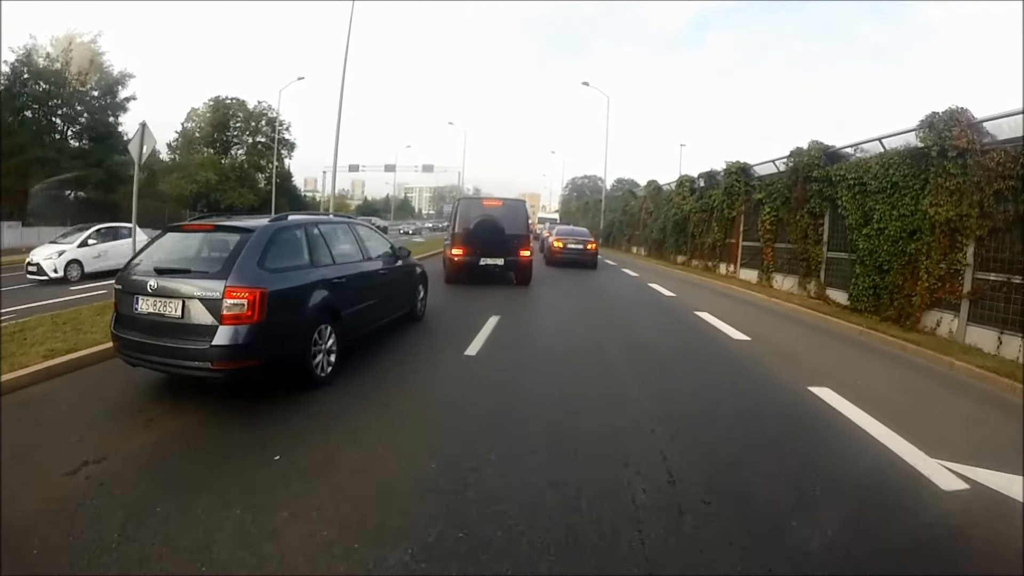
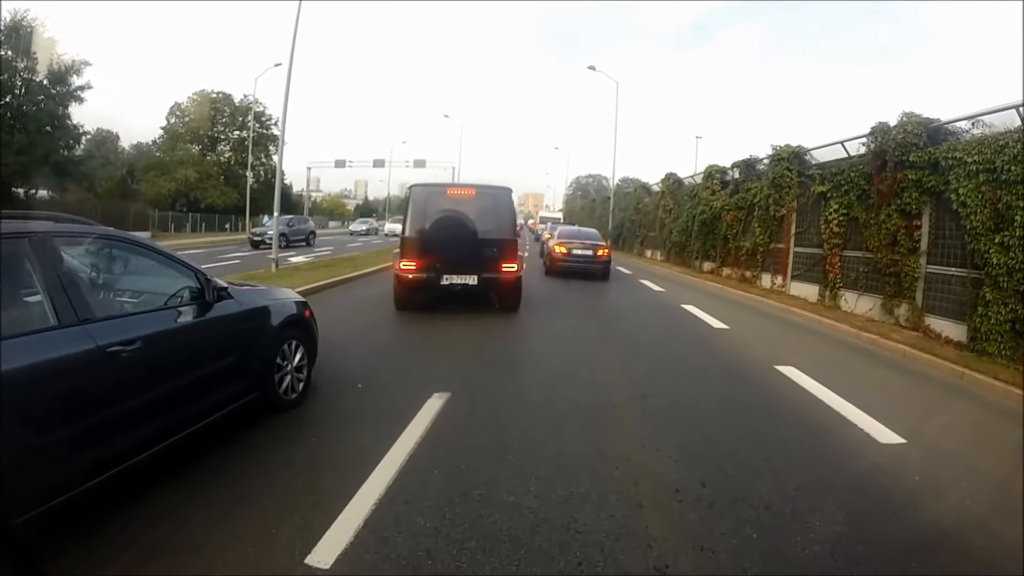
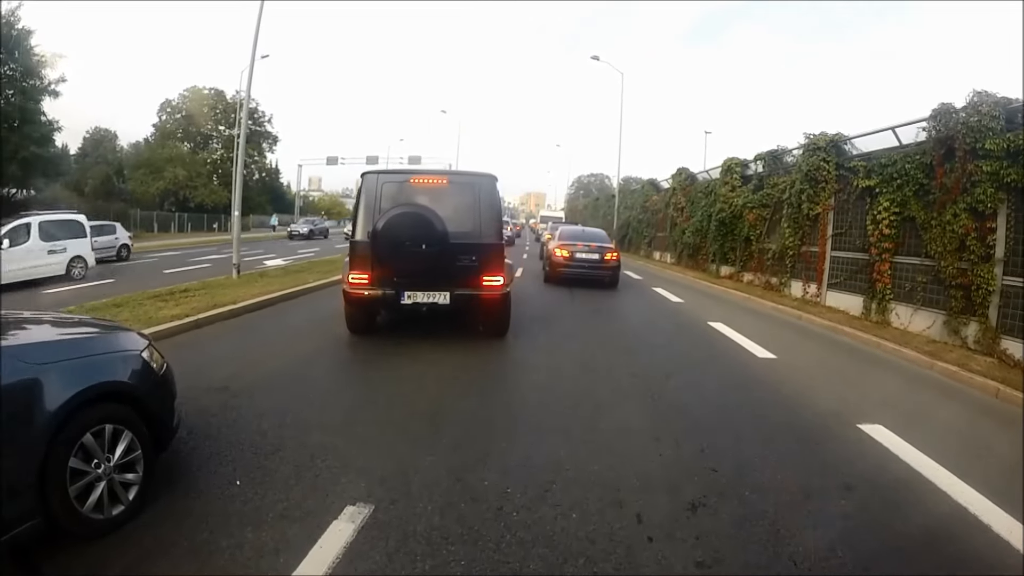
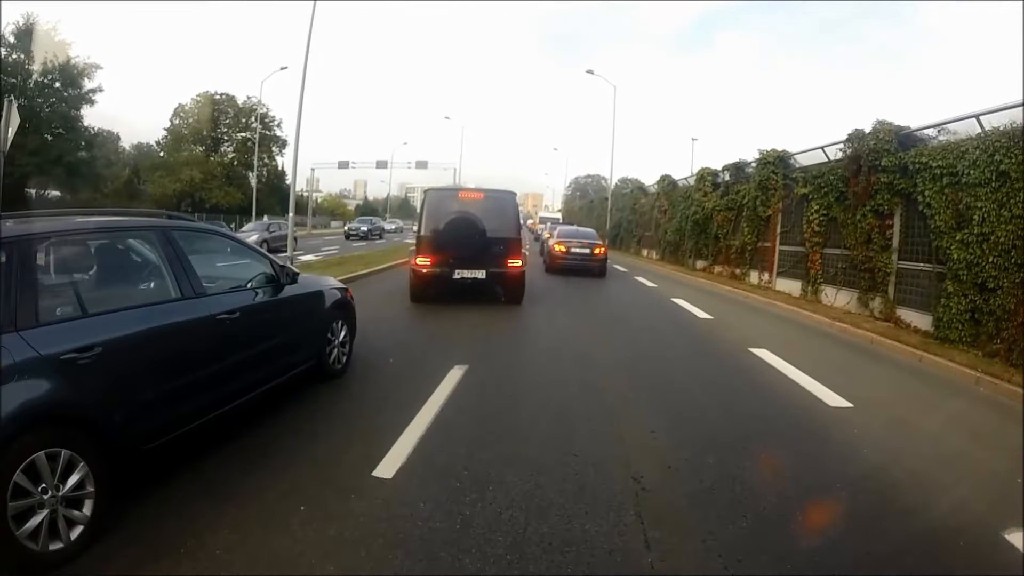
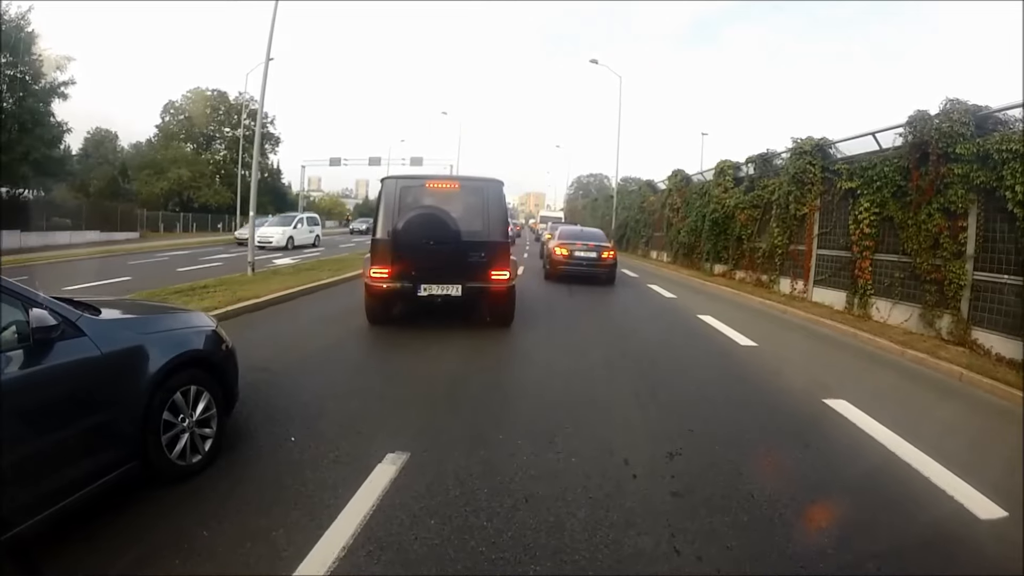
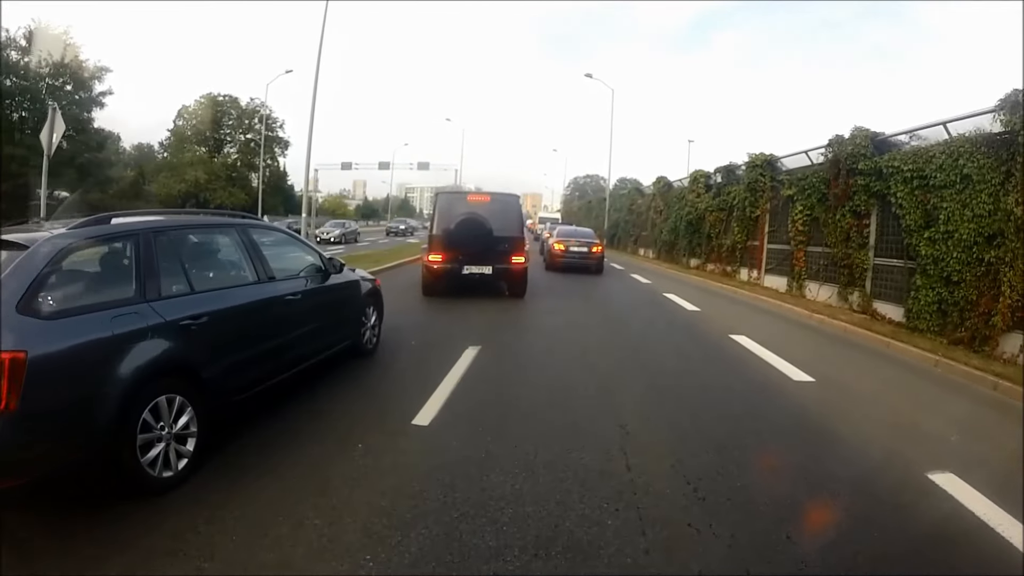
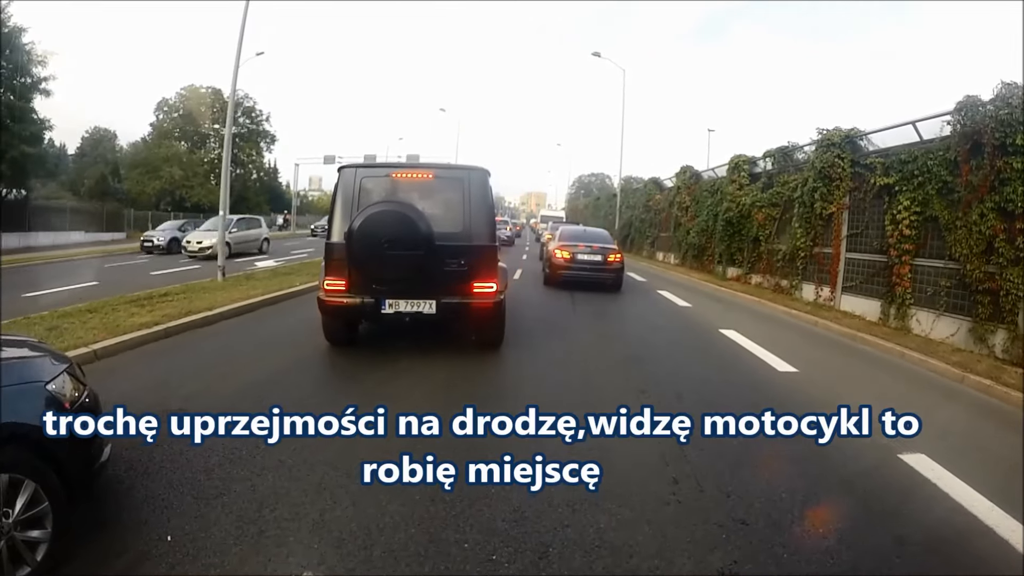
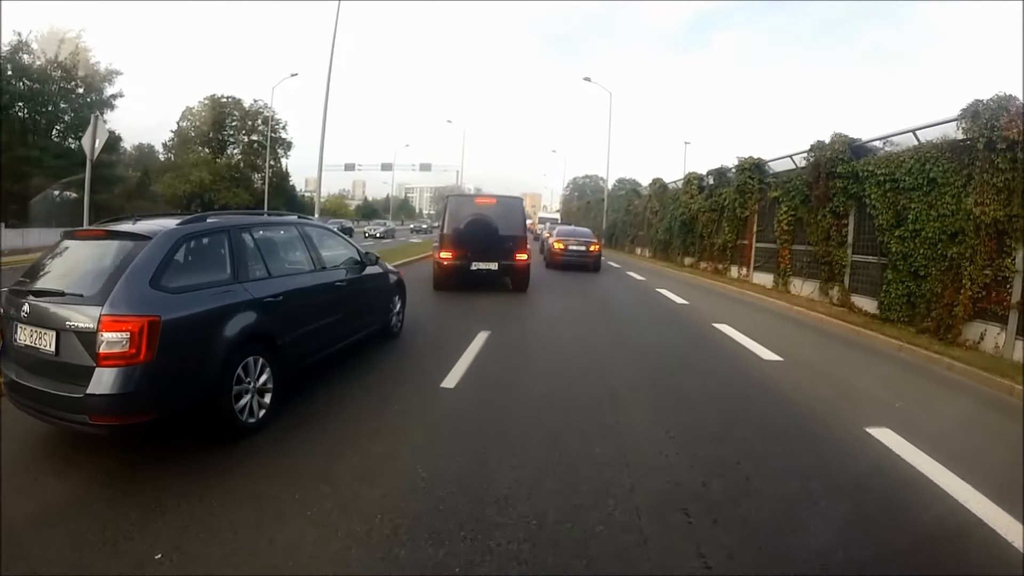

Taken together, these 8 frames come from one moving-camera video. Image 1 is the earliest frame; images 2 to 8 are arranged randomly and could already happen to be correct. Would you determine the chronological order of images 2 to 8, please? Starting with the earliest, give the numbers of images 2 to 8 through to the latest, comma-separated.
8, 6, 4, 2, 5, 3, 7
